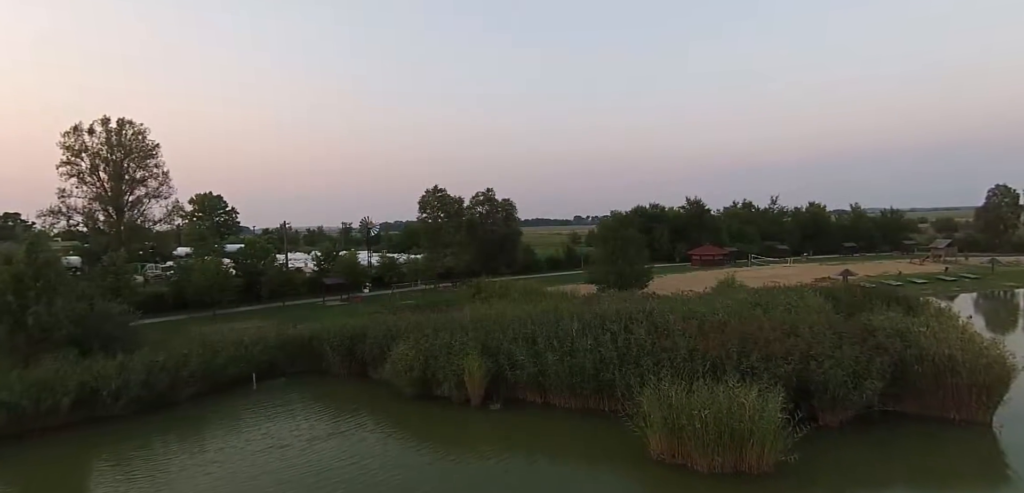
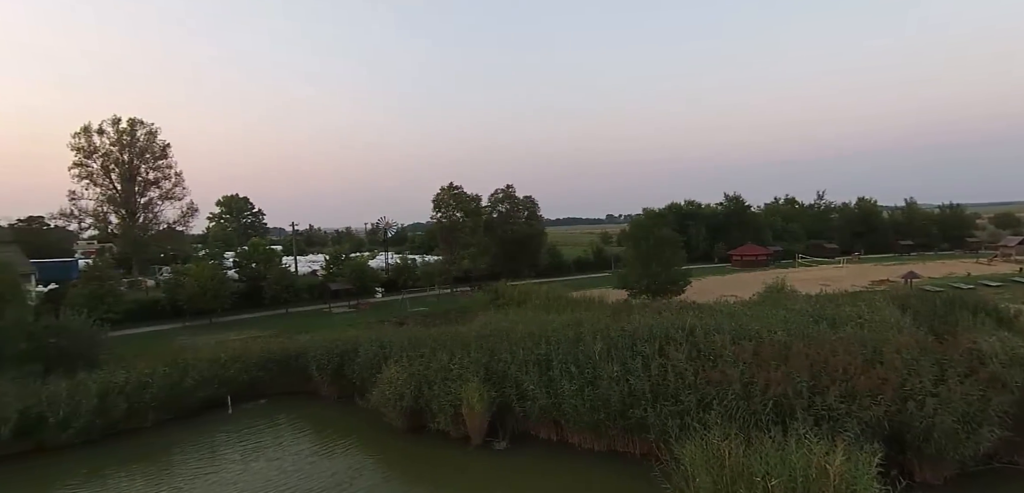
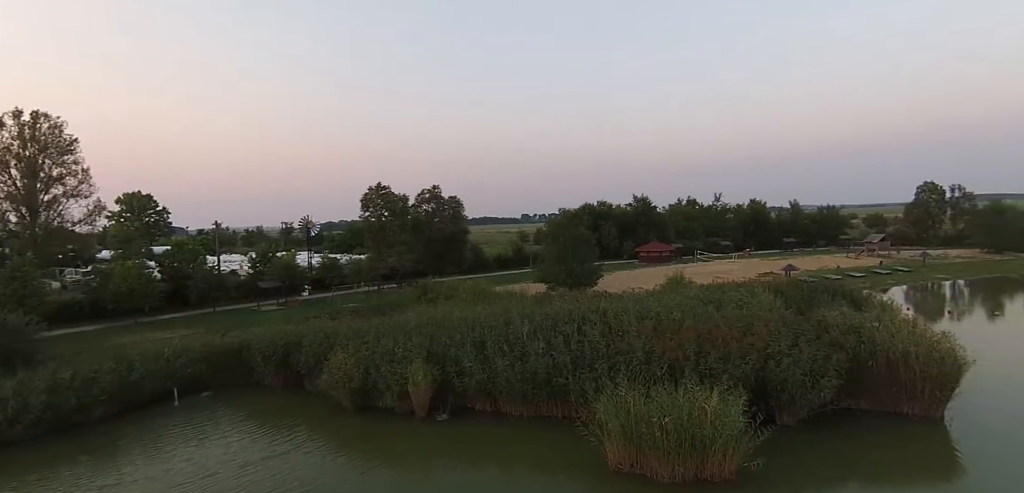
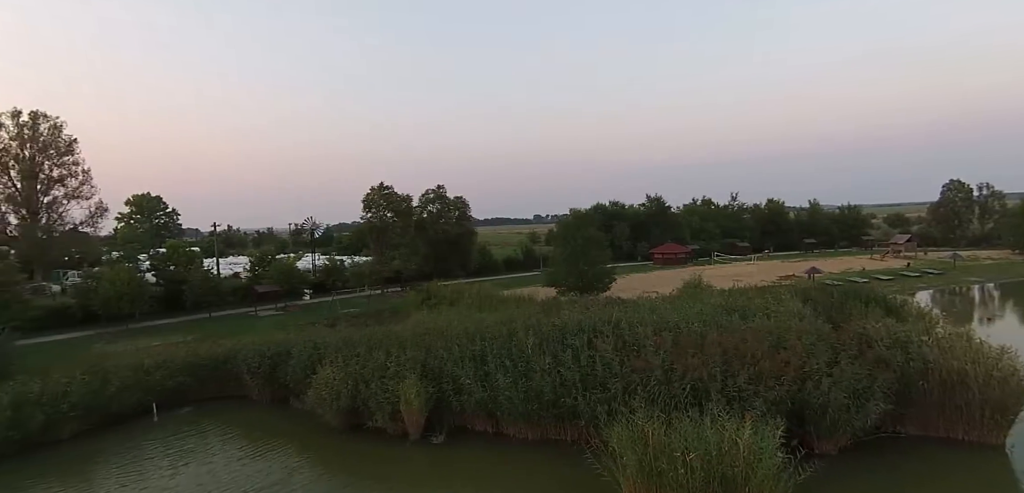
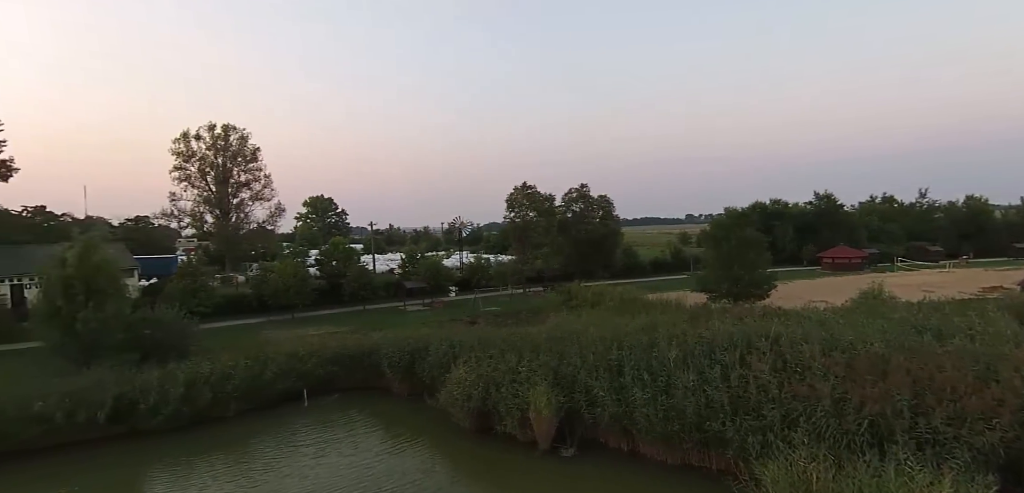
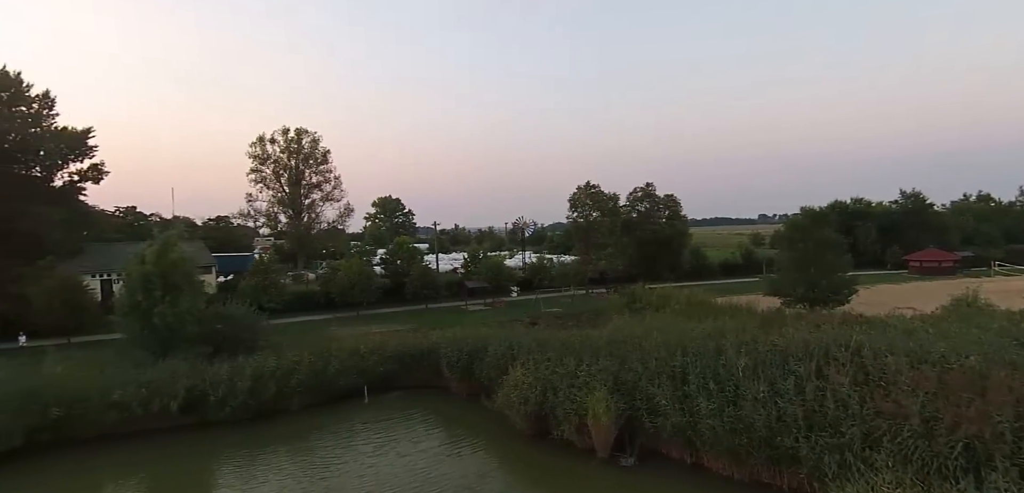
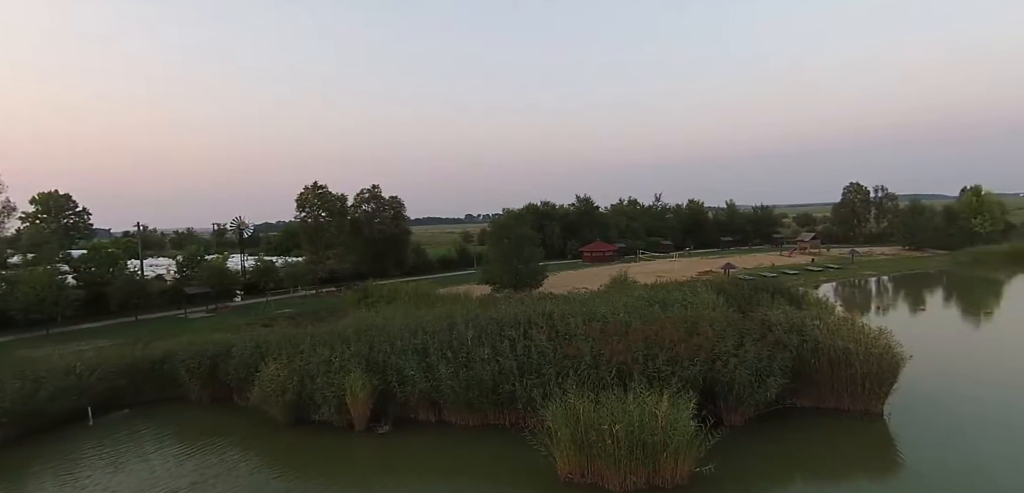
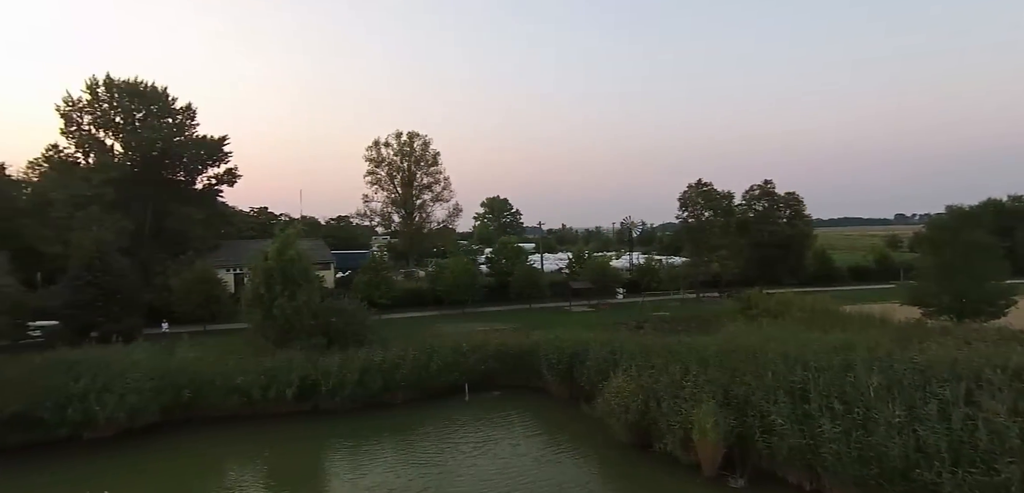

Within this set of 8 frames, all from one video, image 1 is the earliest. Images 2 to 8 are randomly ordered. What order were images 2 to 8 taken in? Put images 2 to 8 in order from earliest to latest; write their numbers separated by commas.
3, 7, 4, 2, 5, 6, 8
